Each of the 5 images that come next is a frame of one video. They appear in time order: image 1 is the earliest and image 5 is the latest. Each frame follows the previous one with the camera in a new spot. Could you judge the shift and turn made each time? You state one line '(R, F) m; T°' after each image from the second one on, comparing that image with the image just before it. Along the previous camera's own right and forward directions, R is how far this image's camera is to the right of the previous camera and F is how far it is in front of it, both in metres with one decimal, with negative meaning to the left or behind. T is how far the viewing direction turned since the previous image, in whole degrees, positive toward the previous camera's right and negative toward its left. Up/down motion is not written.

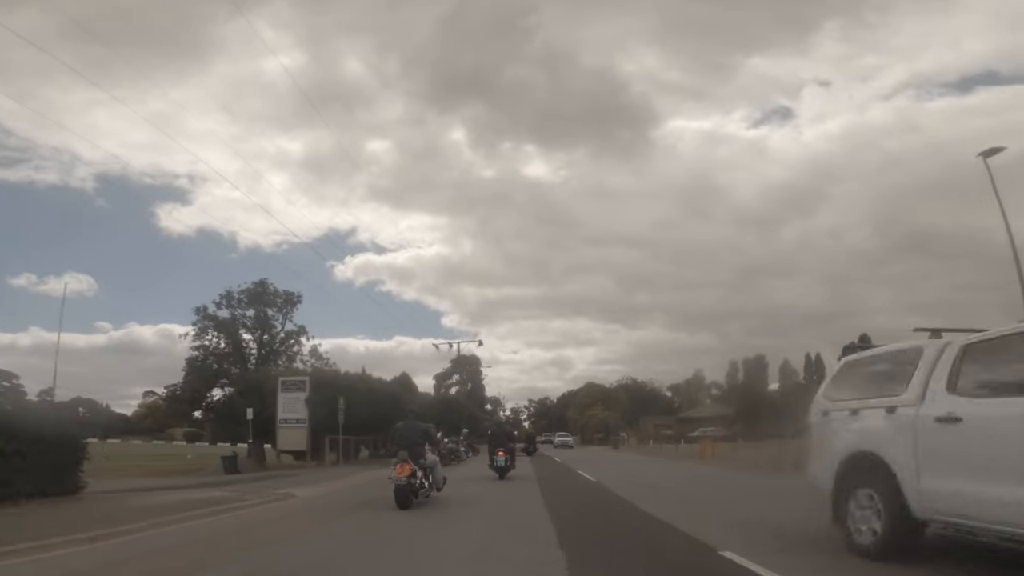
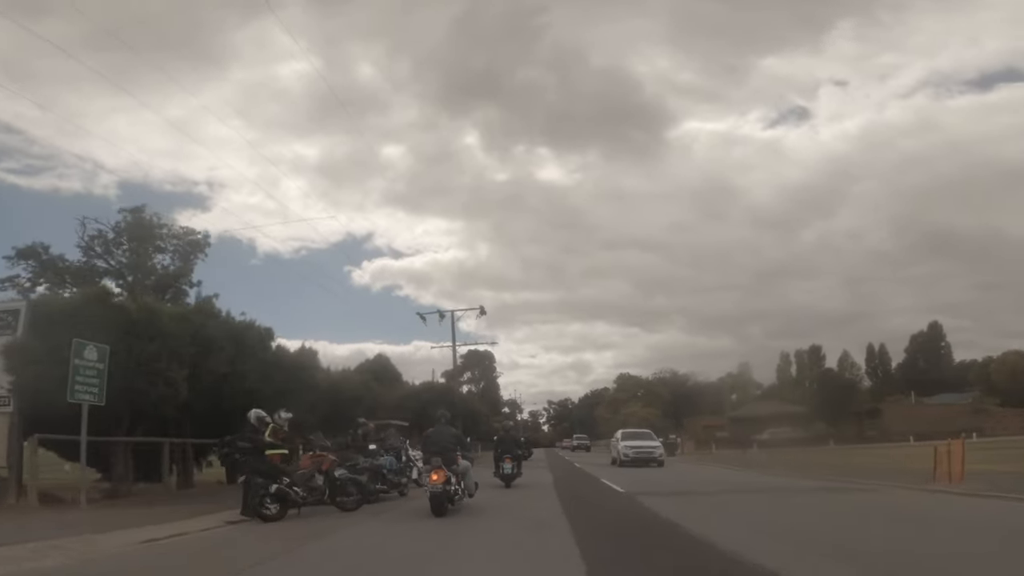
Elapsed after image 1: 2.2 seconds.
(+0.1, +7.8) m; -1°
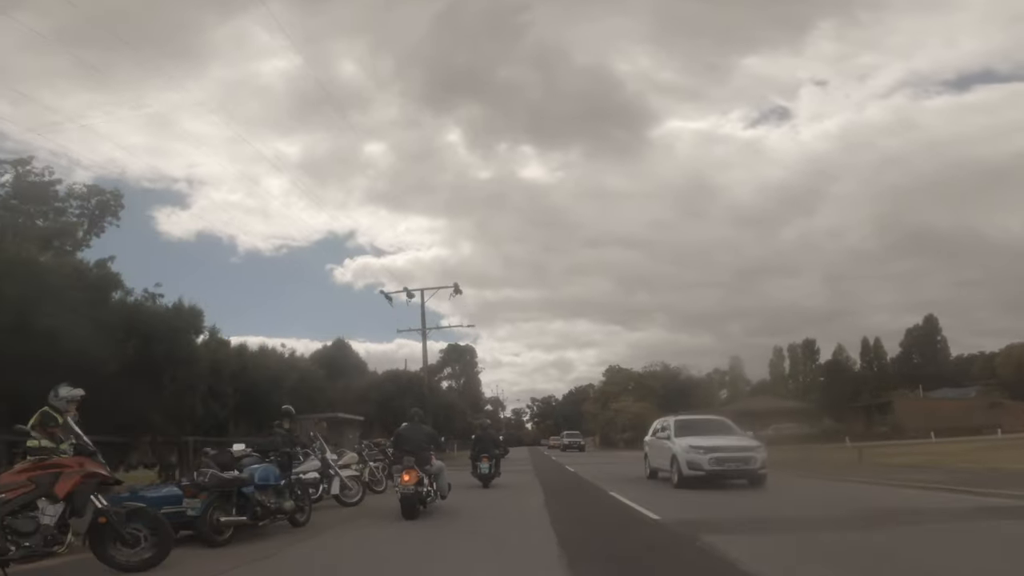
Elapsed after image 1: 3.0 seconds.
(+0.1, +2.5) m; +1°
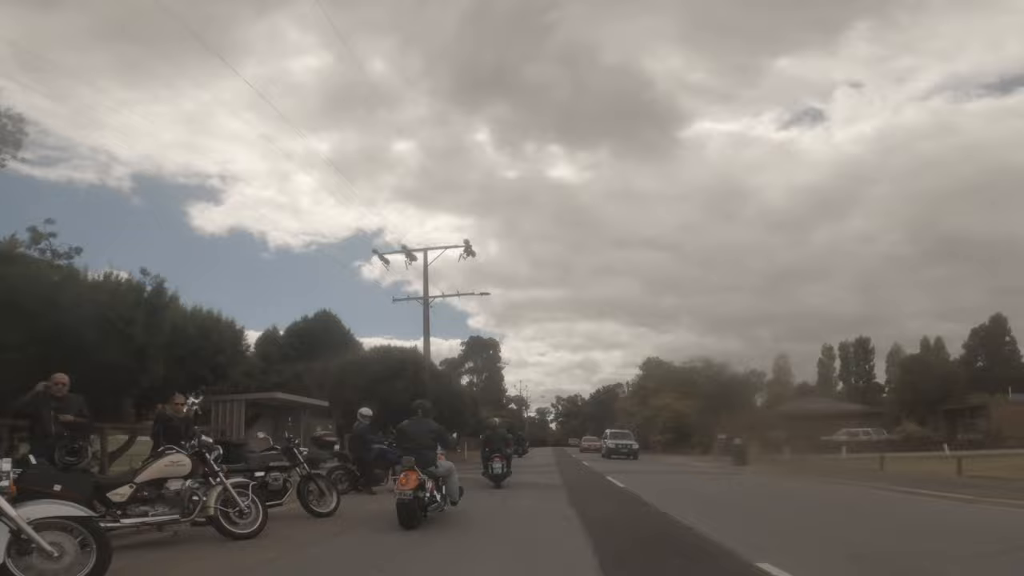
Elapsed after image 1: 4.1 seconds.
(0.0, +3.8) m; -2°
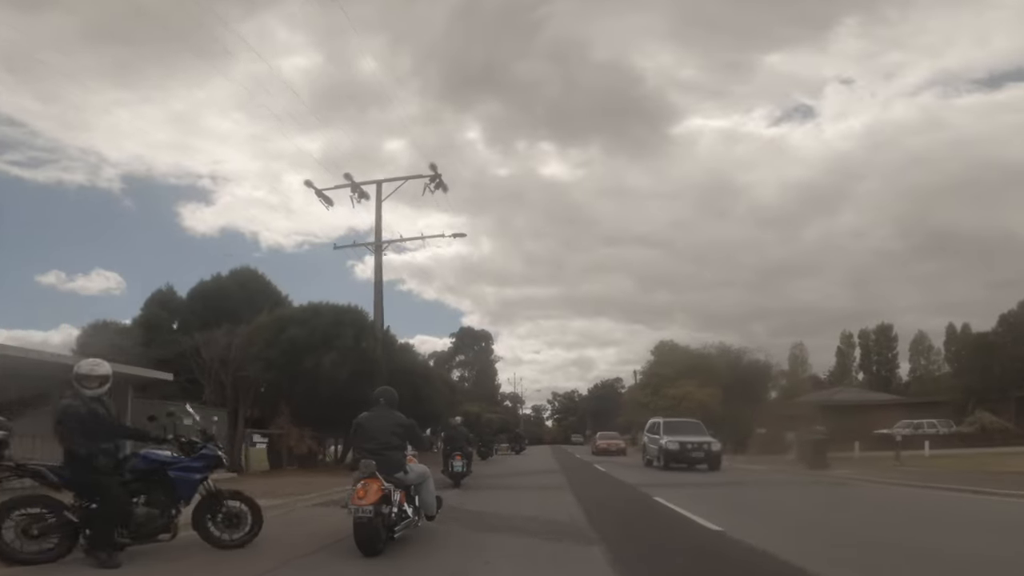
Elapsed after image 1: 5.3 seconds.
(+0.1, +3.8) m; 0°
